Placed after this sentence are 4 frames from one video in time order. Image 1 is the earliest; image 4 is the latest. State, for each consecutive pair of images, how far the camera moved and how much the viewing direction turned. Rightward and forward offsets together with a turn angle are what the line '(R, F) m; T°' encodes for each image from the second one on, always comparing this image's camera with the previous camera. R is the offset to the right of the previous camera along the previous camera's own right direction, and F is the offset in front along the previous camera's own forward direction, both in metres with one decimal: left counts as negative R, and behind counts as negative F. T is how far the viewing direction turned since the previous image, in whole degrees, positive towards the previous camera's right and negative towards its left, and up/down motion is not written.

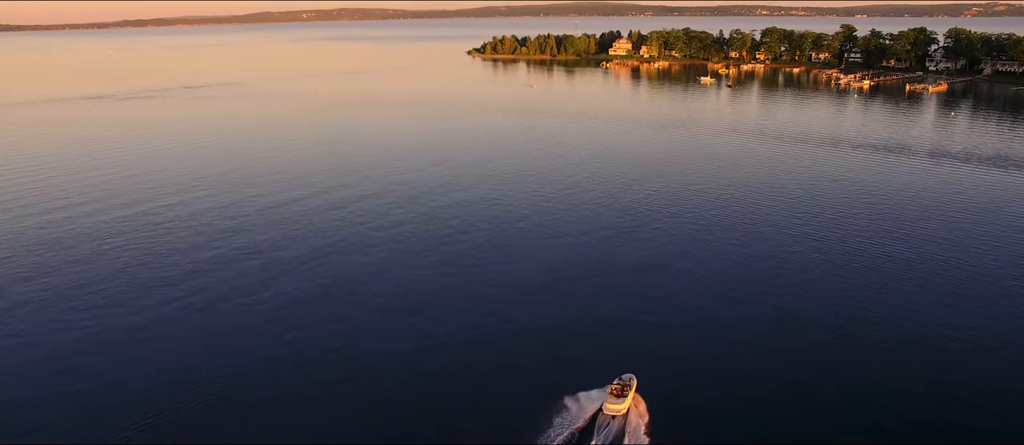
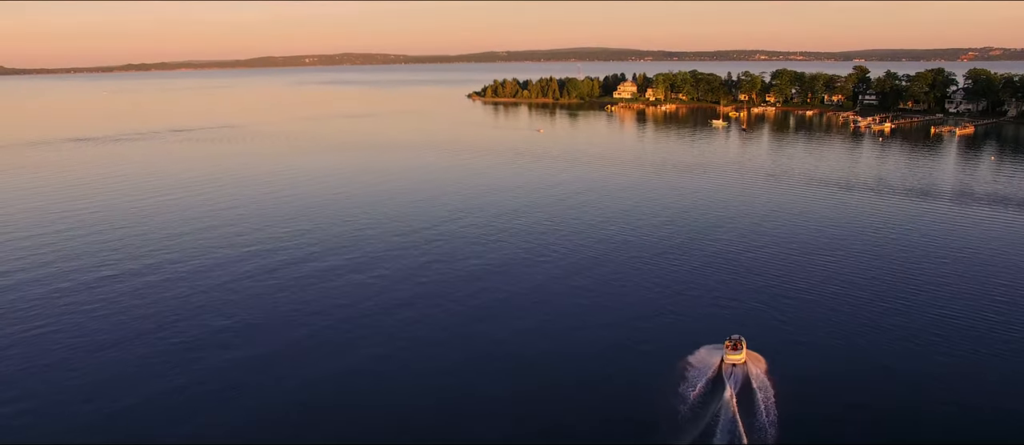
(-0.3, +5.0) m; 0°
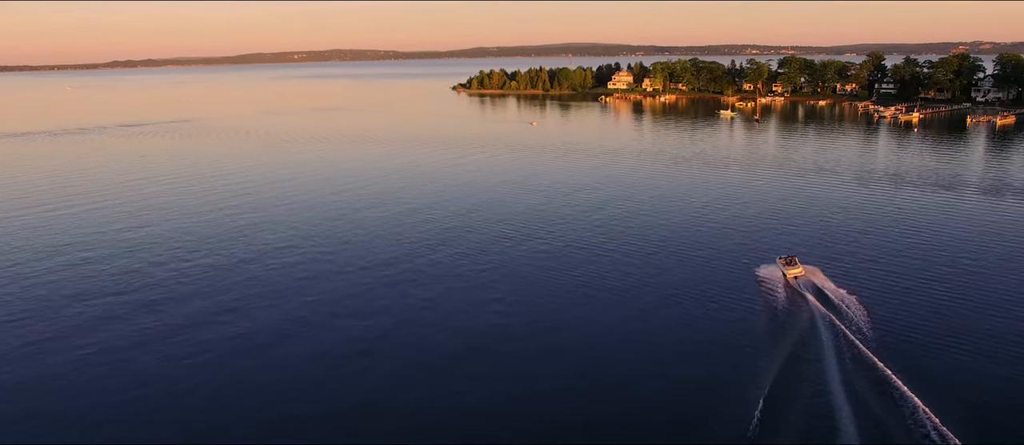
(+0.7, +8.6) m; +1°
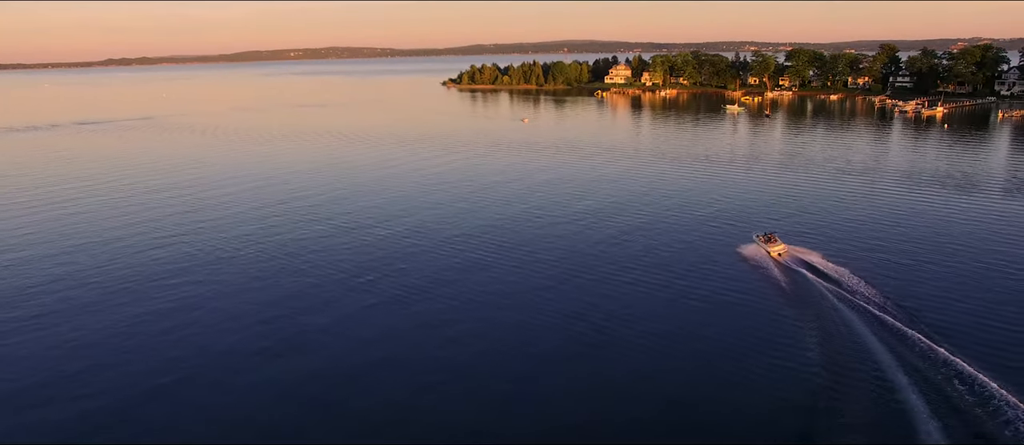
(+1.1, +5.8) m; 0°
